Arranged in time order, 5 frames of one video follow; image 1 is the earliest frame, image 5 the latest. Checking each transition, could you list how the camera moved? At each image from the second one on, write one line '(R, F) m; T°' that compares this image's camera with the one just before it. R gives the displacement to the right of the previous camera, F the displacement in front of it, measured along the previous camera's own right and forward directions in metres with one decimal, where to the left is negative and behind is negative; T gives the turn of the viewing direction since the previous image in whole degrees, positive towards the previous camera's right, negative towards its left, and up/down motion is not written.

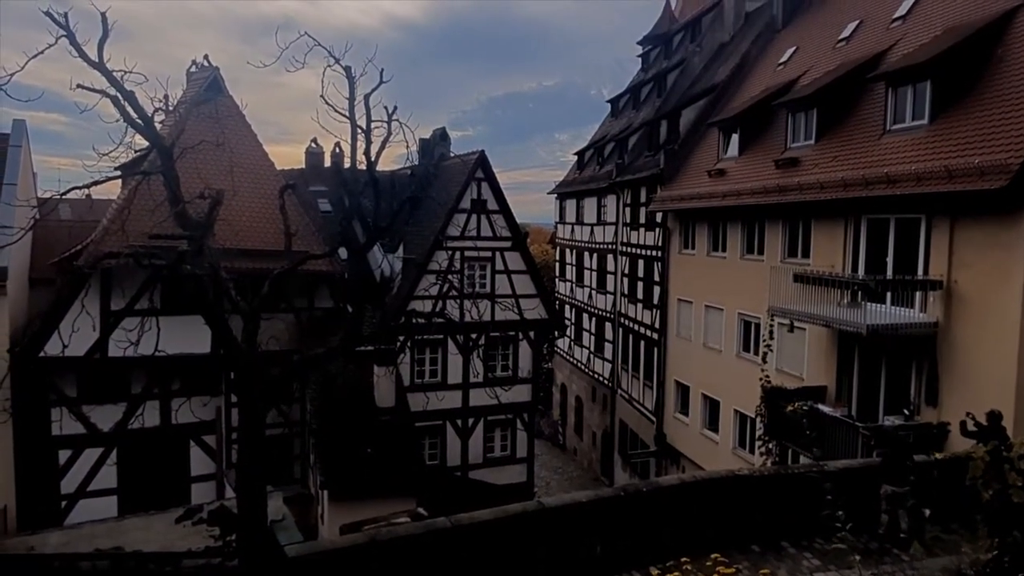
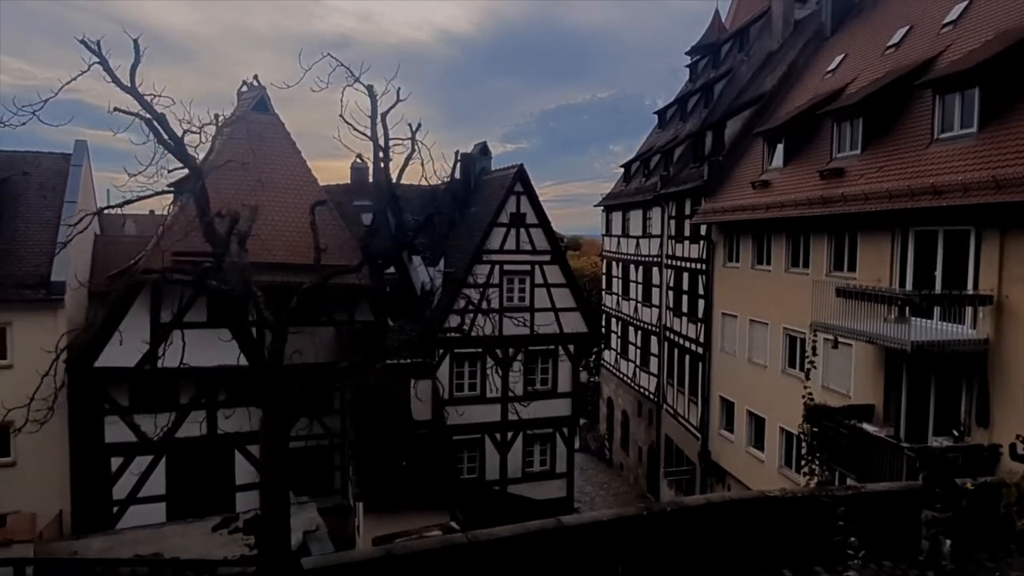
(+0.3, 0.0) m; -4°
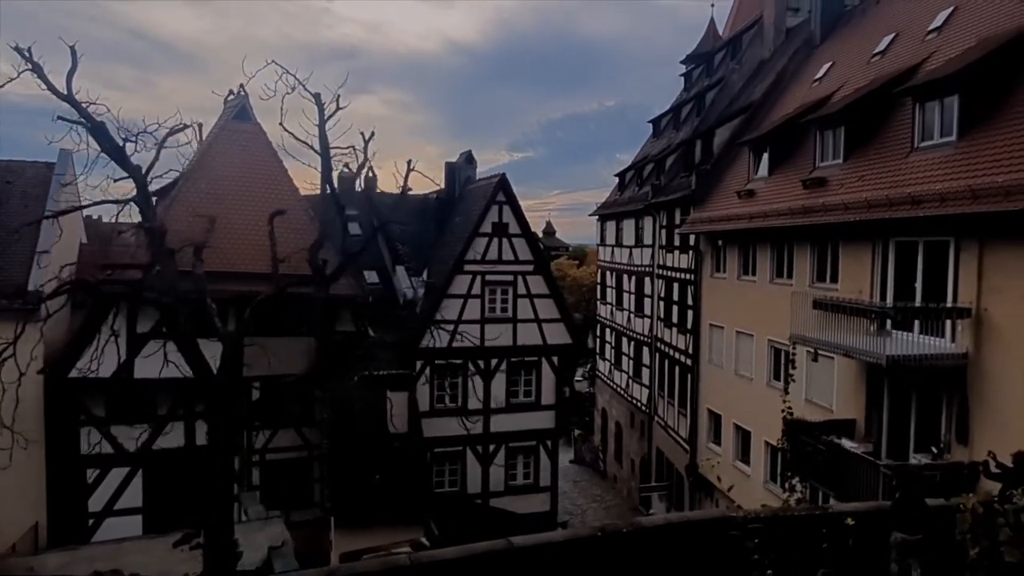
(+0.5, +0.2) m; 0°
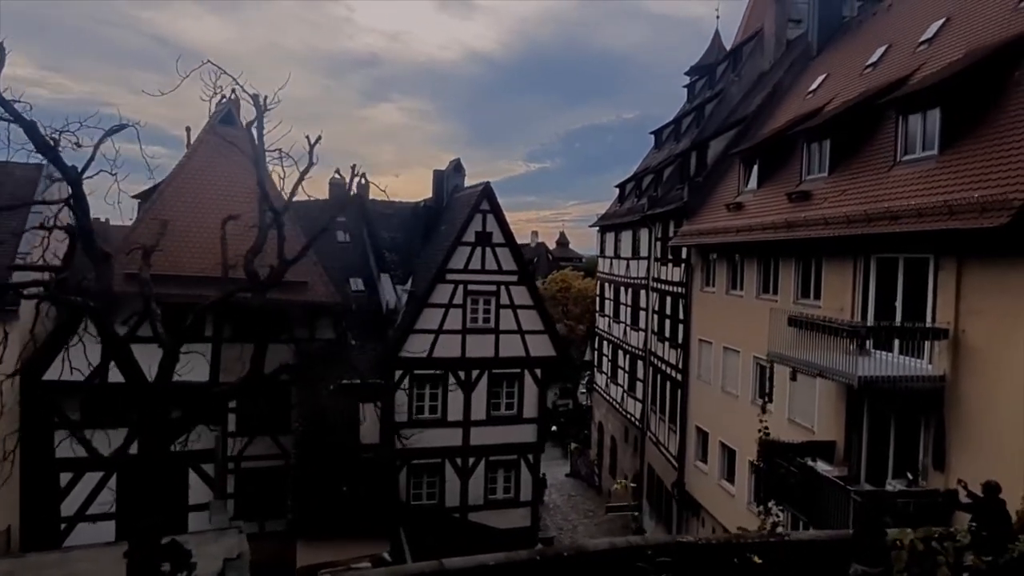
(+0.6, +0.2) m; -1°
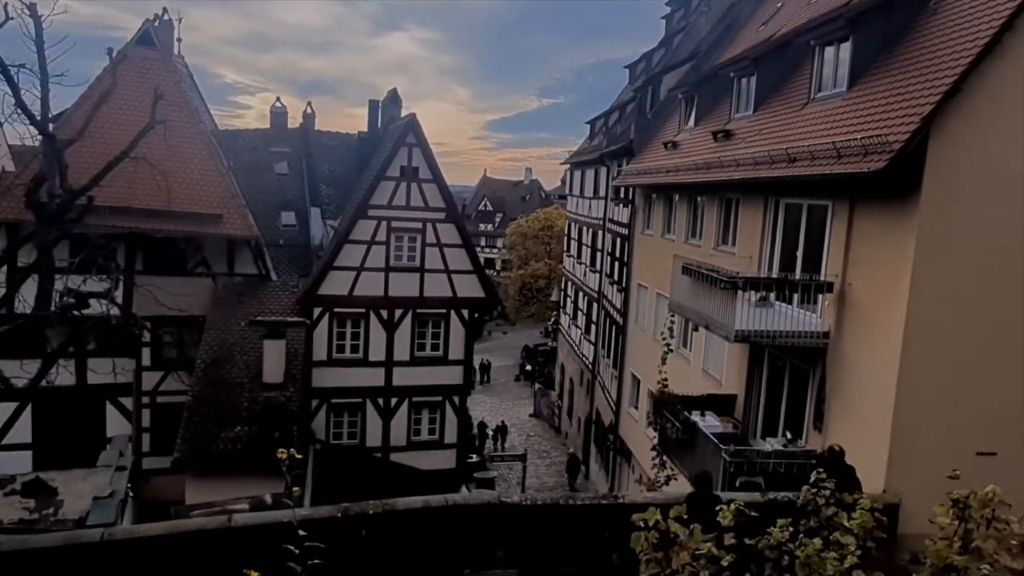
(+1.6, +0.5) m; 0°
